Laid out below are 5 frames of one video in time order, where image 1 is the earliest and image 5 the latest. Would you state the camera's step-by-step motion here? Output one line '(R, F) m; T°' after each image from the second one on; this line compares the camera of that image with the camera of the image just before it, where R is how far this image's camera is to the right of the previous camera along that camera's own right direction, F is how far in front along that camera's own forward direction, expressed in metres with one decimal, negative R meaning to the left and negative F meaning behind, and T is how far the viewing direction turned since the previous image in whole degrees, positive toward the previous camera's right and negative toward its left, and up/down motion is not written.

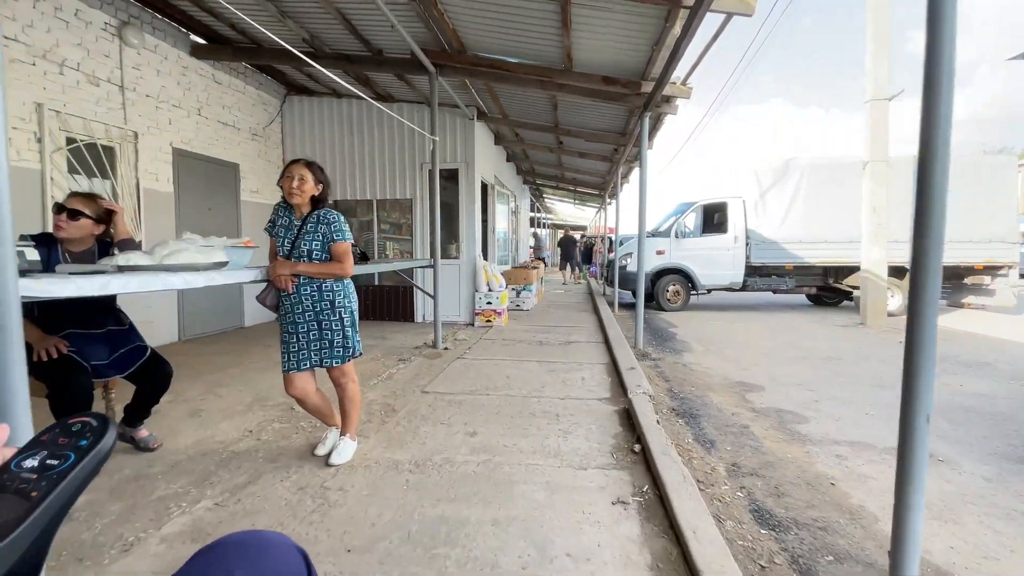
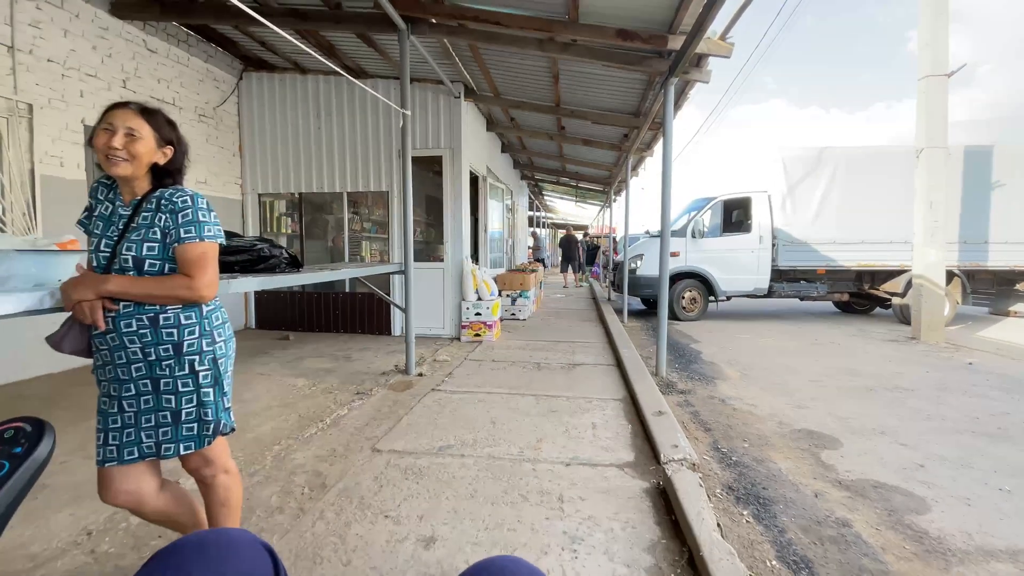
(+0.1, +1.1) m; 0°
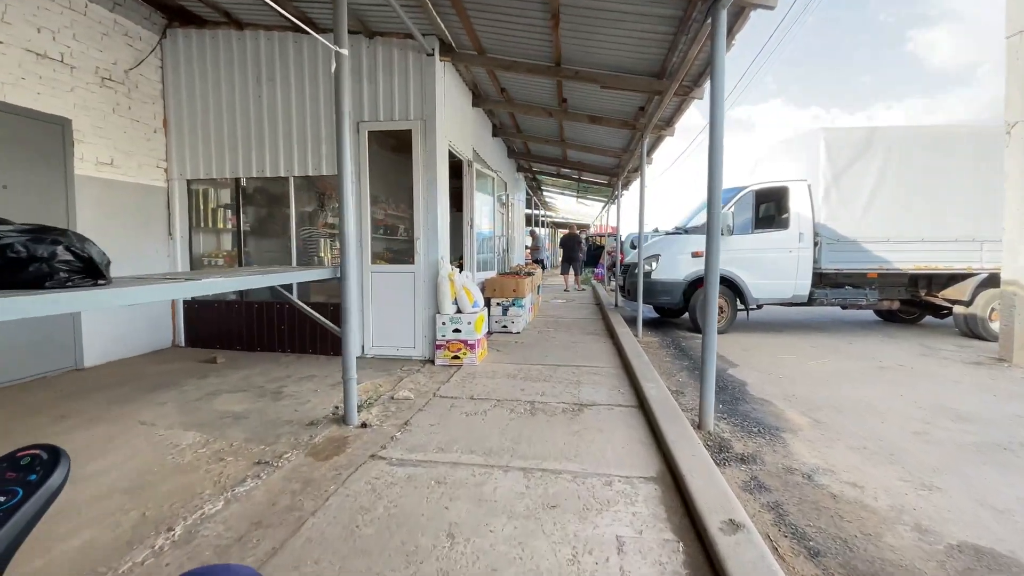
(+0.1, +1.3) m; 0°
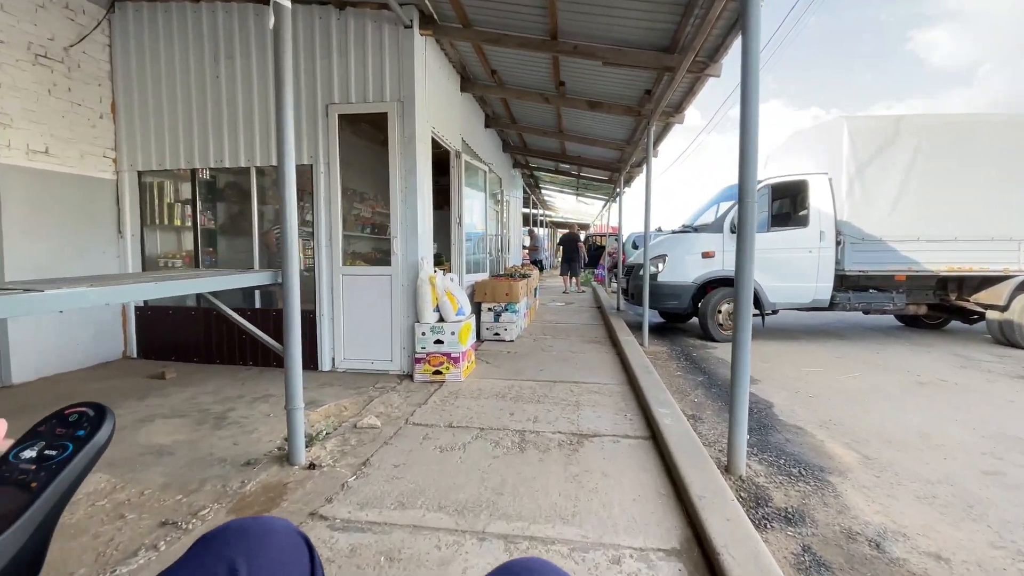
(+0.1, +0.6) m; 0°
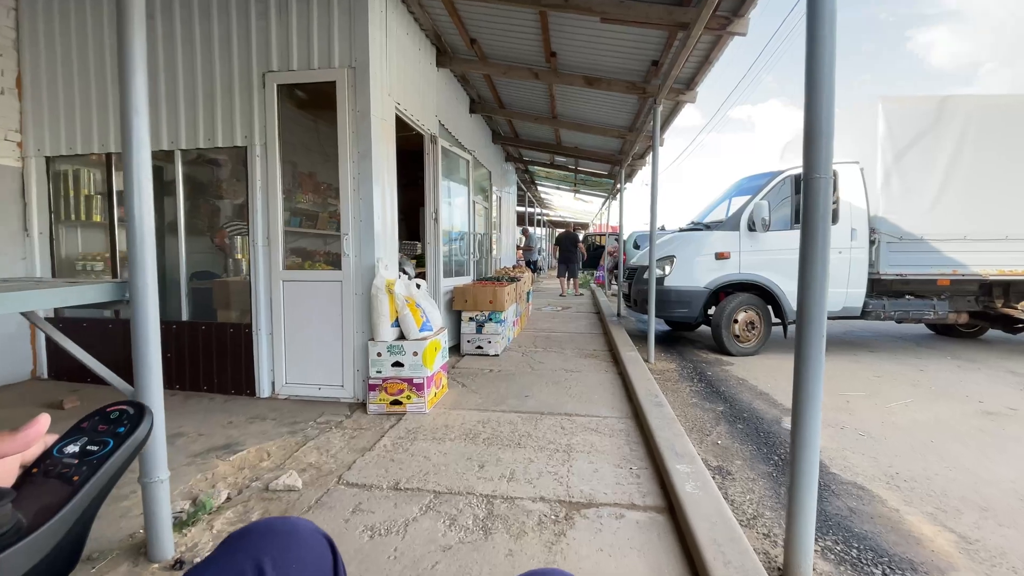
(+0.1, +0.8) m; 0°
